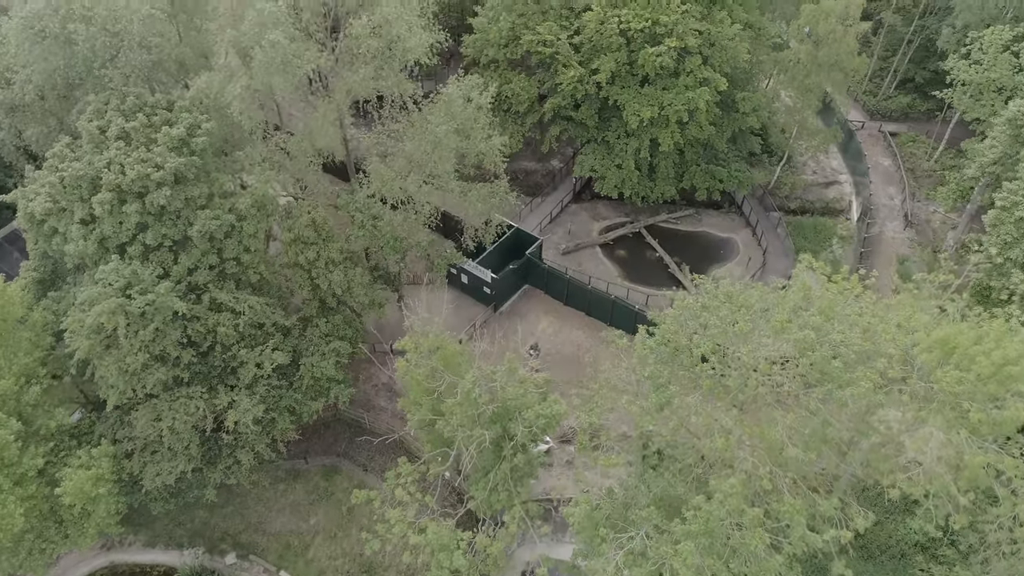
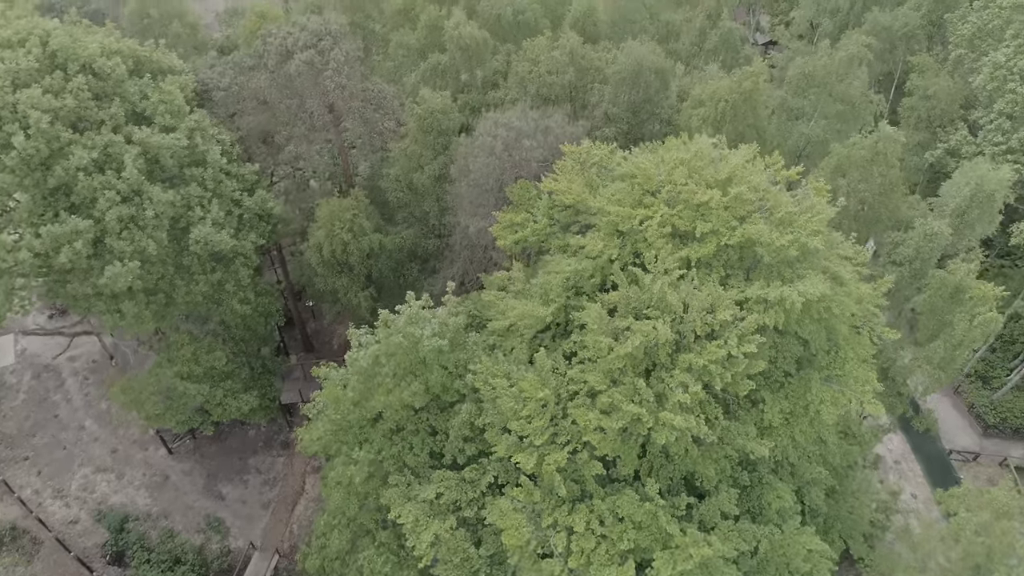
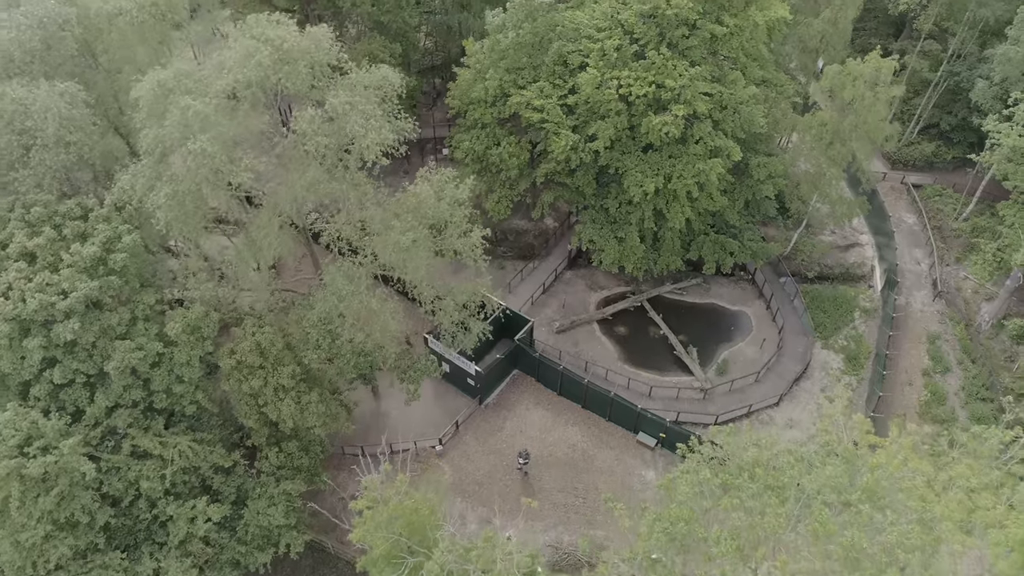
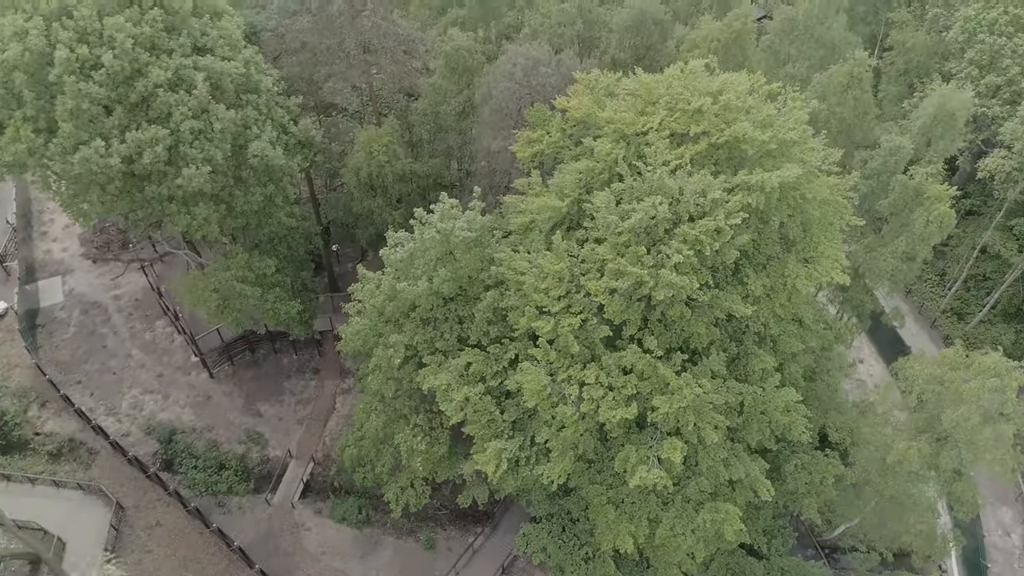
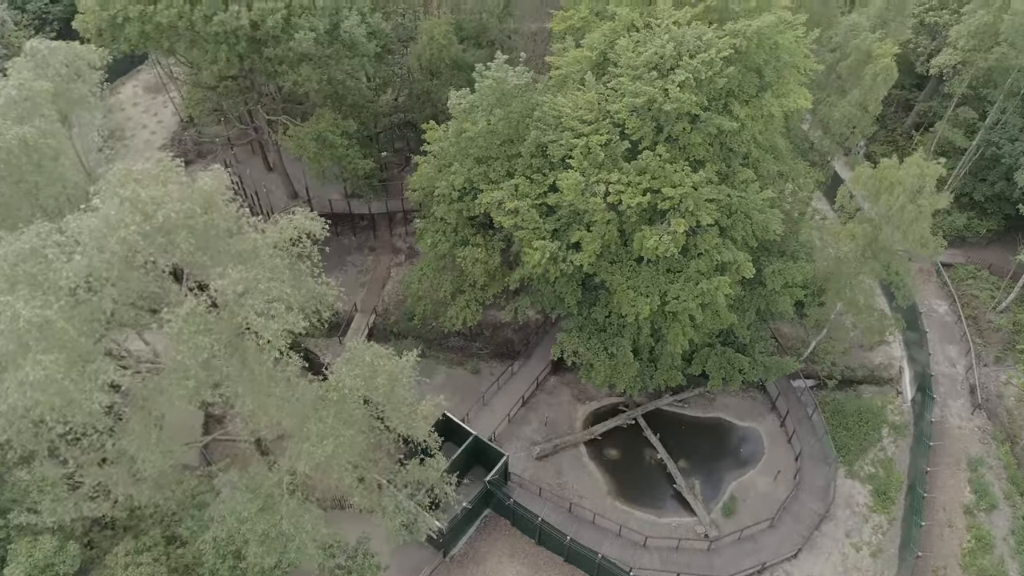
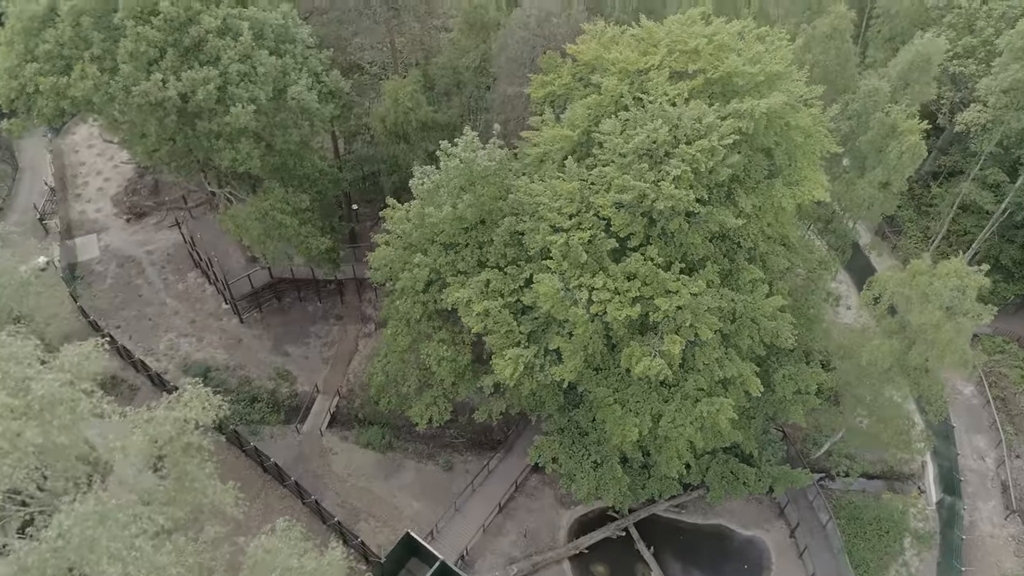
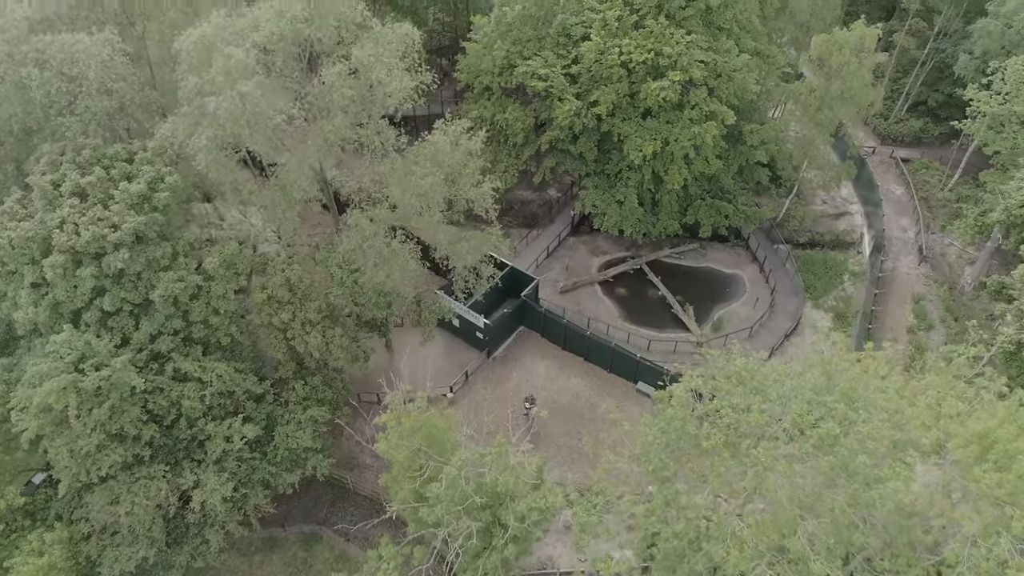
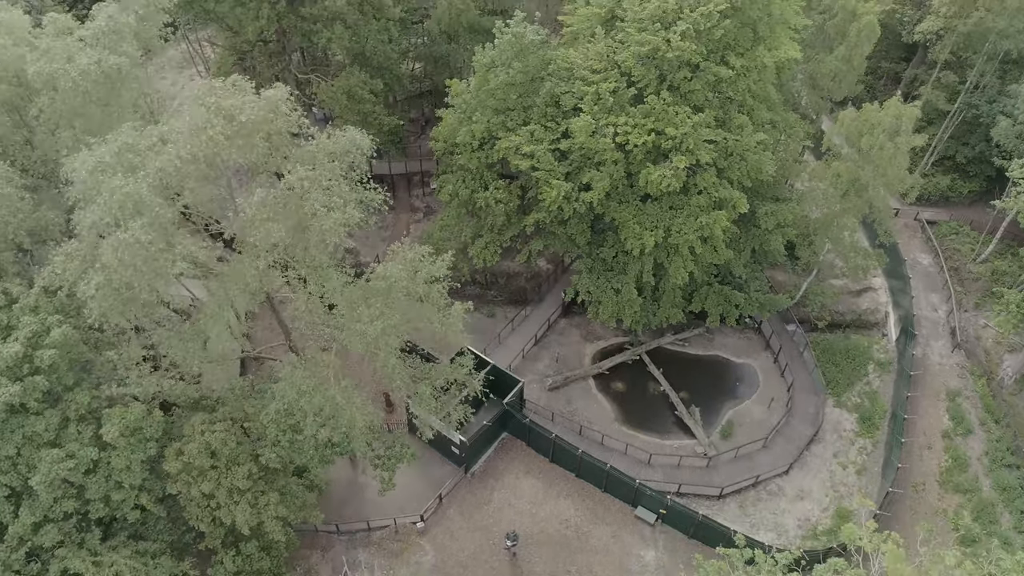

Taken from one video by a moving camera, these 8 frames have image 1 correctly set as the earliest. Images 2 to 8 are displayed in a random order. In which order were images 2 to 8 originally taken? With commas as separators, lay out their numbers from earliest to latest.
7, 3, 8, 5, 6, 4, 2
